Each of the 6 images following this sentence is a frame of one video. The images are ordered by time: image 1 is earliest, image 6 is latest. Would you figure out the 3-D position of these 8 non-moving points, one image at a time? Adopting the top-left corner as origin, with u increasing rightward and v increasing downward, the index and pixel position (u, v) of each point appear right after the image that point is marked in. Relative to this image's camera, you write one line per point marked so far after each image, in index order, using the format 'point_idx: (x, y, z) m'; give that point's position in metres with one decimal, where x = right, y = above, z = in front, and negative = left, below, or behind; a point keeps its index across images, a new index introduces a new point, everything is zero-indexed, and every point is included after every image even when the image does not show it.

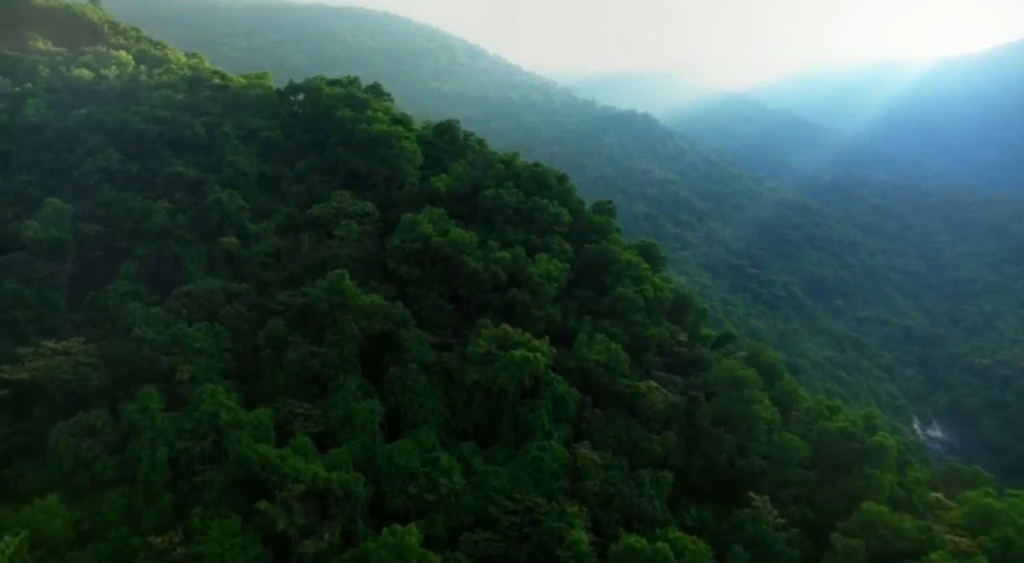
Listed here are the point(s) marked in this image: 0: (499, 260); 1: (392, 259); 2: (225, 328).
0: (-0.2, +0.4, +17.3) m
1: (-2.1, +0.4, +17.5) m
2: (-4.5, -0.7, +15.4) m
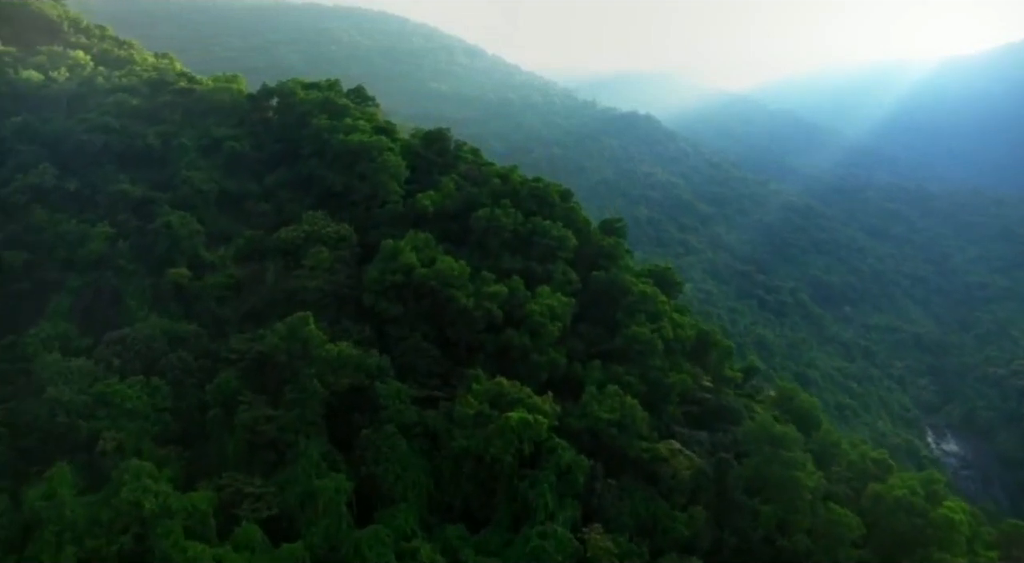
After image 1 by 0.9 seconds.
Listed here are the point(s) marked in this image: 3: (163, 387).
0: (-0.3, -0.2, +14.8) m
1: (-2.2, -0.2, +15.0) m
2: (-4.5, -1.3, +12.9) m
3: (-4.5, -1.4, +12.7) m
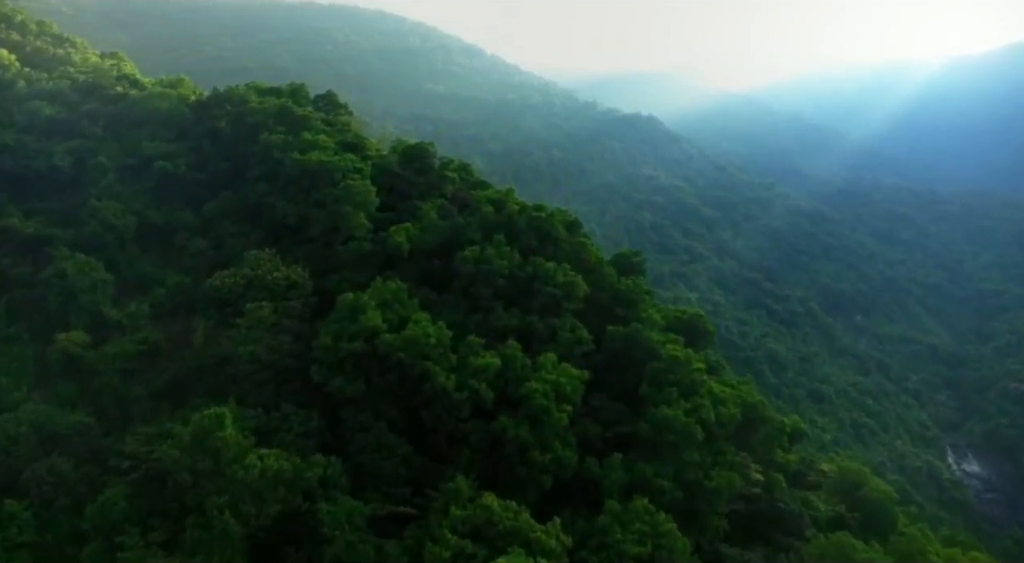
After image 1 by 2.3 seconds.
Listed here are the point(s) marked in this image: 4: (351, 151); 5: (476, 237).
0: (-0.4, -1.0, +11.3) m
1: (-2.2, -1.0, +11.4) m
2: (-4.6, -2.1, +9.4) m
3: (-4.5, -2.2, +9.2) m
4: (-2.8, +2.3, +17.3) m
5: (-0.5, +0.7, +14.6) m
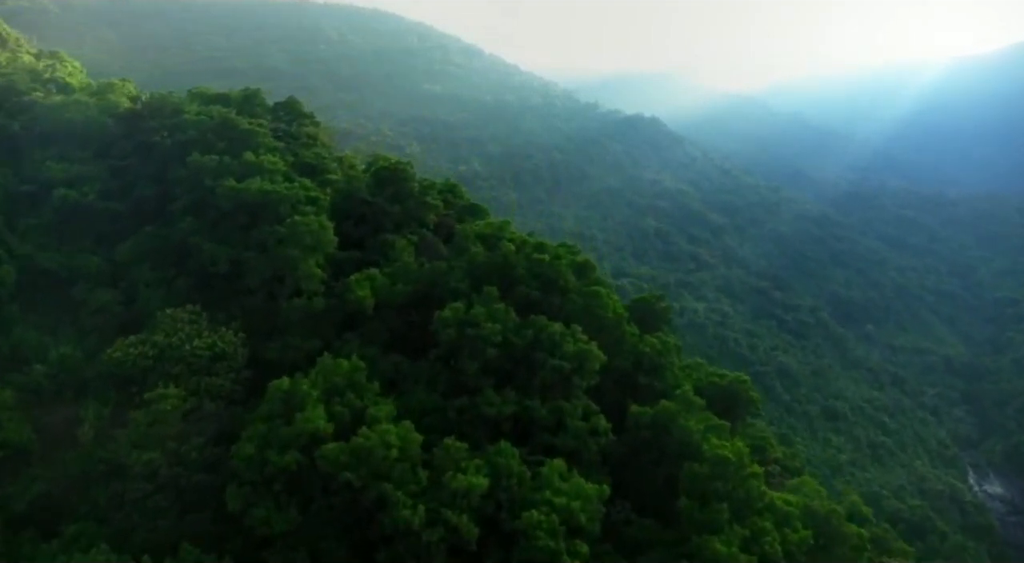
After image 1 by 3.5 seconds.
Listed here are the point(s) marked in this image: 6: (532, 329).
0: (-0.4, -1.7, +8.1) m
1: (-2.3, -1.7, +8.2) m
2: (-4.6, -2.8, +6.2) m
3: (-4.6, -2.9, +6.0) m
4: (-2.9, +1.5, +14.1) m
5: (-0.6, -0.1, +11.4) m
6: (+0.2, -0.6, +10.6) m
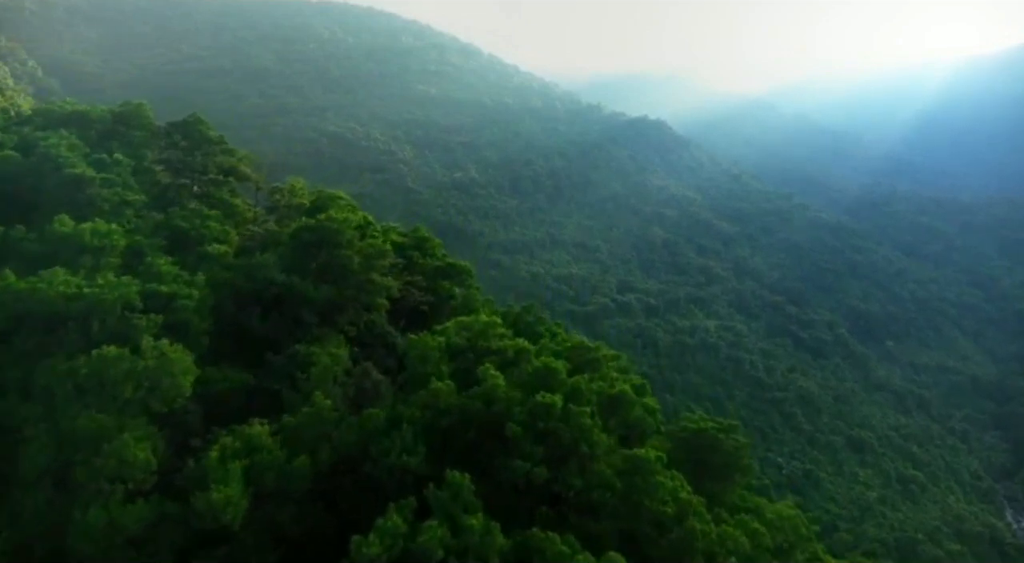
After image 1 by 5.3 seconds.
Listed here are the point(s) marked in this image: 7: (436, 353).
0: (-0.5, -2.9, +3.1) m
1: (-2.4, -2.9, +3.2) m
2: (-4.7, -4.0, +1.2) m
3: (-4.7, -4.0, +1.0) m
4: (-3.0, +0.4, +9.1) m
5: (-0.7, -1.2, +6.4) m
6: (+0.1, -1.7, +5.6) m
7: (-0.4, -0.5, +8.3) m
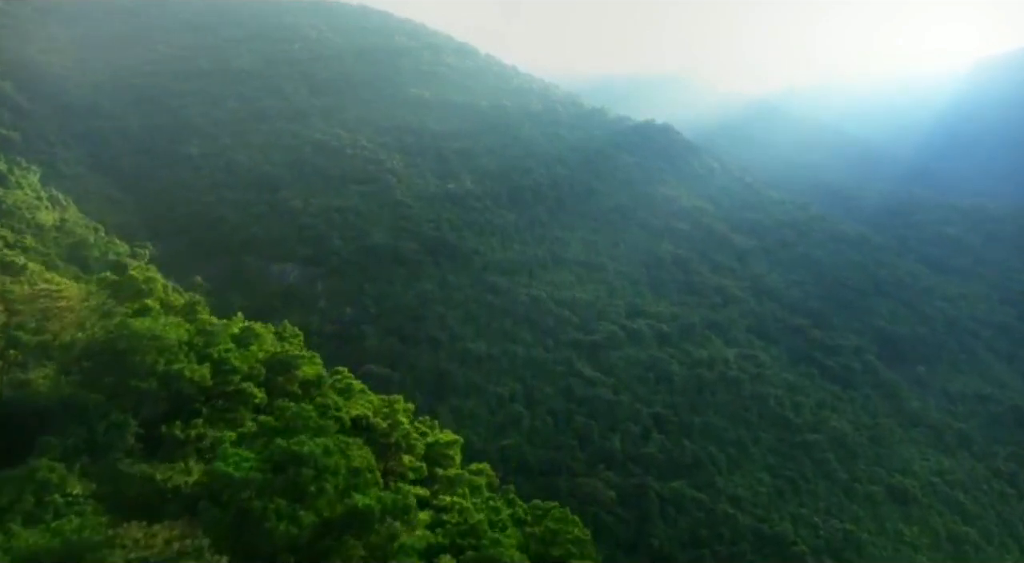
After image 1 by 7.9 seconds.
0: (-0.6, -4.4, -3.7) m
1: (-2.5, -4.4, -3.5) m
2: (-4.8, -5.5, -5.6) m
3: (-4.8, -5.6, -5.8) m
4: (-3.1, -1.2, +2.3) m
5: (-0.8, -2.8, -0.4) m
6: (0.0, -3.3, -1.2) m
7: (-0.5, -2.0, +1.5) m
